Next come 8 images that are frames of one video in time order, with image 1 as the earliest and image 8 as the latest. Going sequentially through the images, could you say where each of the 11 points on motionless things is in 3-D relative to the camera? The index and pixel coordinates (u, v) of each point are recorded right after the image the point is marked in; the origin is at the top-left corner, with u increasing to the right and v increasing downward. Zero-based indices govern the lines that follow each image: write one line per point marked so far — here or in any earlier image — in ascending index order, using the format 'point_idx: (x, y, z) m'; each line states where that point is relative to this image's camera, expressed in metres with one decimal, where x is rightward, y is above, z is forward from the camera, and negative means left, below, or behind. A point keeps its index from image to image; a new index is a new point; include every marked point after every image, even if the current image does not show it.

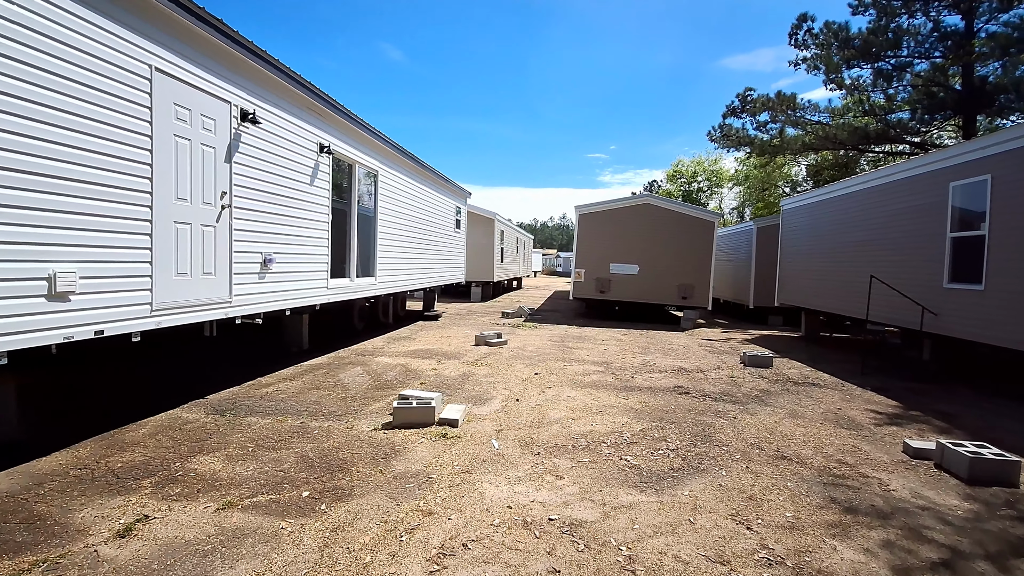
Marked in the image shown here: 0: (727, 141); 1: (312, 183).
0: (+6.2, +4.3, +15.1) m
1: (-2.3, +1.2, +6.0) m
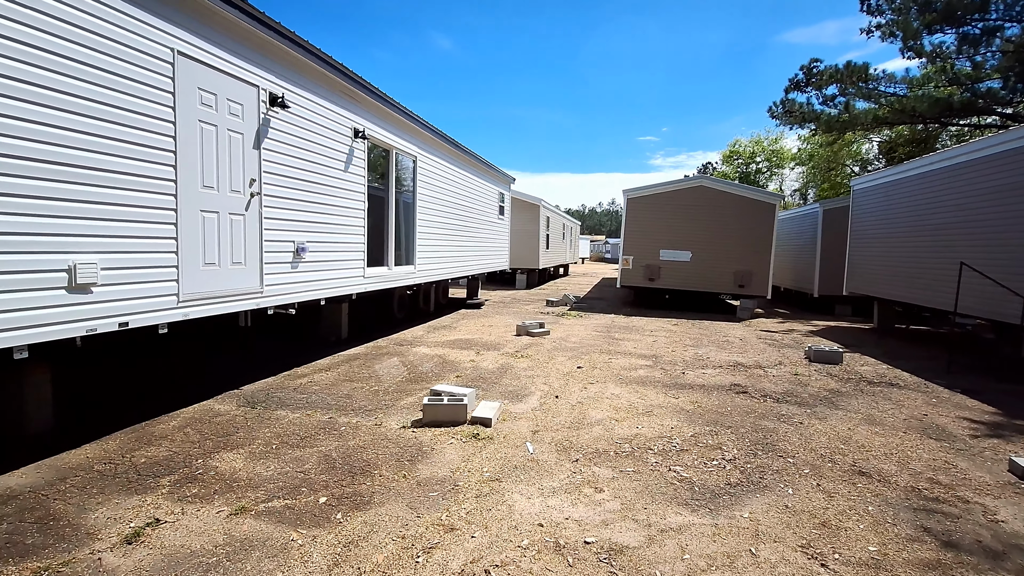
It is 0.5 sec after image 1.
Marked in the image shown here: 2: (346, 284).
0: (+7.5, +4.6, +14.0) m
1: (-1.9, +1.3, +5.8) m
2: (-1.9, 0.0, +6.0) m
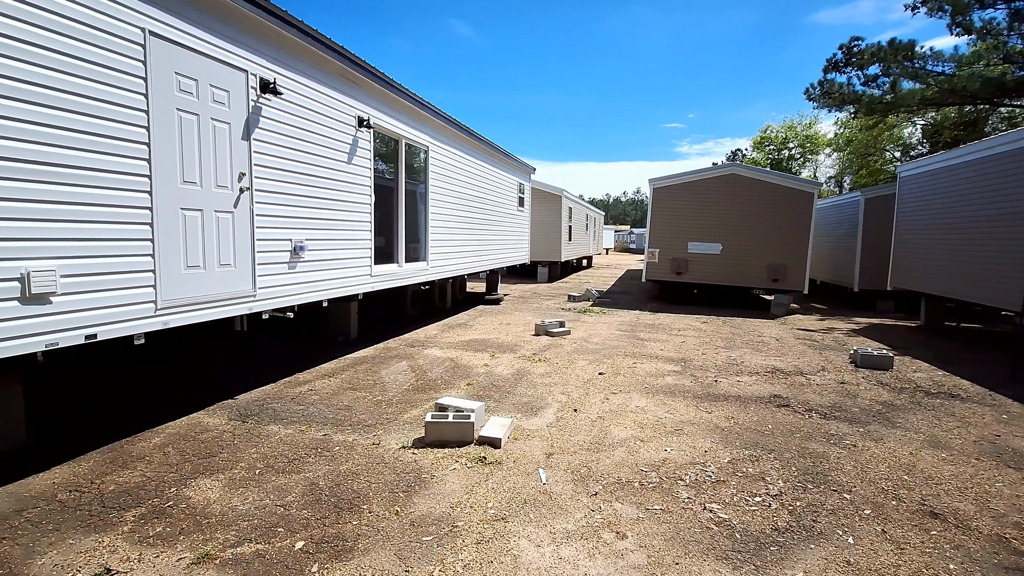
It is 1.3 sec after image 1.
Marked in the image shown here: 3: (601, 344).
0: (+8.0, +4.7, +13.1) m
1: (-1.7, +1.3, +5.5) m
2: (-1.8, 0.0, +5.7) m
3: (+1.2, -0.8, +7.2) m
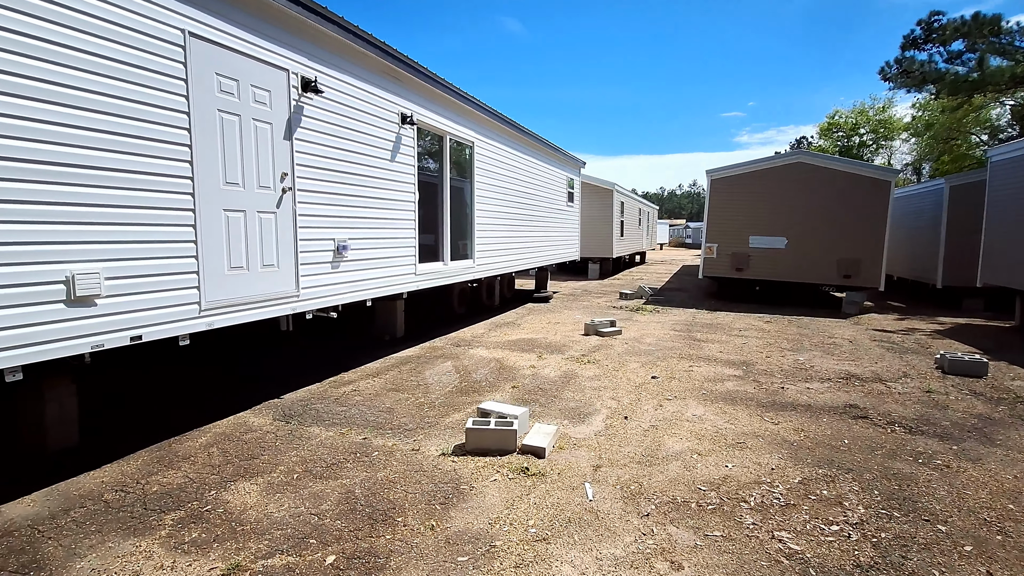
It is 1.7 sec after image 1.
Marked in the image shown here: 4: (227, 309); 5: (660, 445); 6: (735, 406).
0: (+9.2, +4.8, +12.0) m
1: (-1.2, +1.3, +5.4) m
2: (-1.3, +0.1, +5.6) m
3: (+1.9, -0.8, +6.9) m
4: (-2.0, -0.1, +3.7) m
5: (+1.0, -1.1, +3.6) m
6: (+2.0, -1.0, +4.6) m
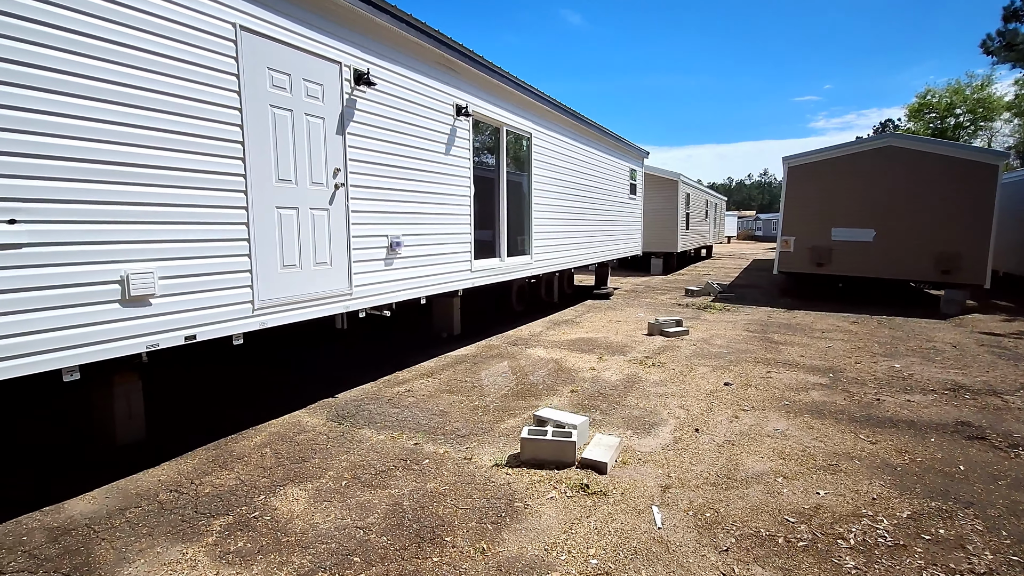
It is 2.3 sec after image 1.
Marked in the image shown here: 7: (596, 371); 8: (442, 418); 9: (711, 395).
0: (+10.5, +4.9, +10.6) m
1: (-0.6, +1.4, +5.2) m
2: (-0.6, +0.1, +5.4) m
3: (+2.6, -0.7, +6.3) m
4: (-1.6, -0.1, +3.6) m
5: (+1.4, -1.1, +3.3) m
6: (+2.5, -1.0, +4.1) m
7: (+0.9, -0.9, +5.3) m
8: (-0.5, -1.0, +4.0) m
9: (+1.7, -0.9, +4.5) m
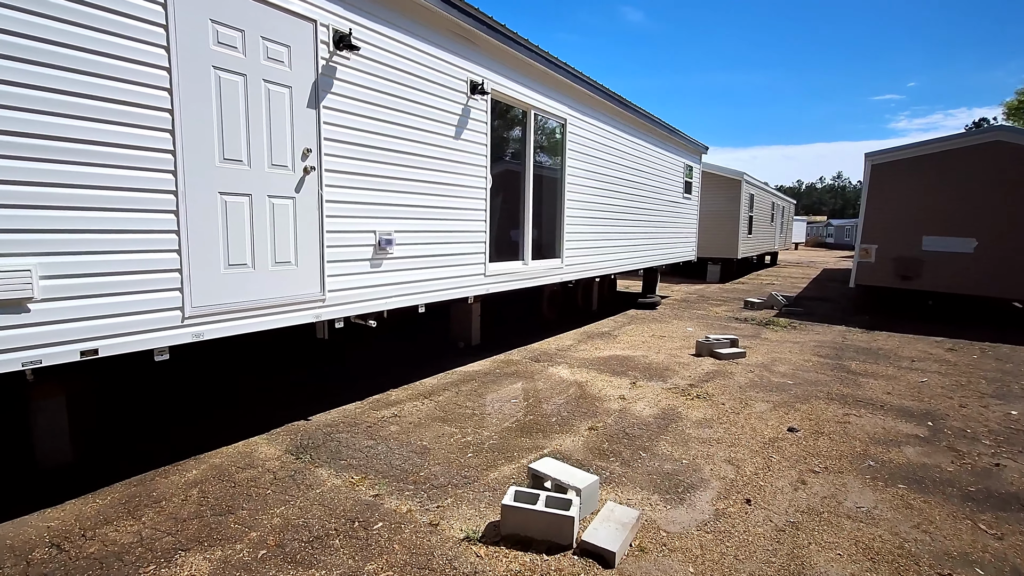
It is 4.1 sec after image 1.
0: (+11.3, +4.4, +8.6) m
1: (-0.5, +1.3, +4.5) m
2: (-0.5, 0.0, +4.7) m
3: (+2.8, -0.9, +5.3) m
4: (-1.6, -0.2, +3.0) m
5: (+1.3, -1.2, +2.3) m
6: (+2.4, -1.2, +3.0) m
7: (+1.0, -1.0, +4.4) m
8: (-0.6, -1.1, +3.2) m
9: (+1.8, -1.1, +3.5) m
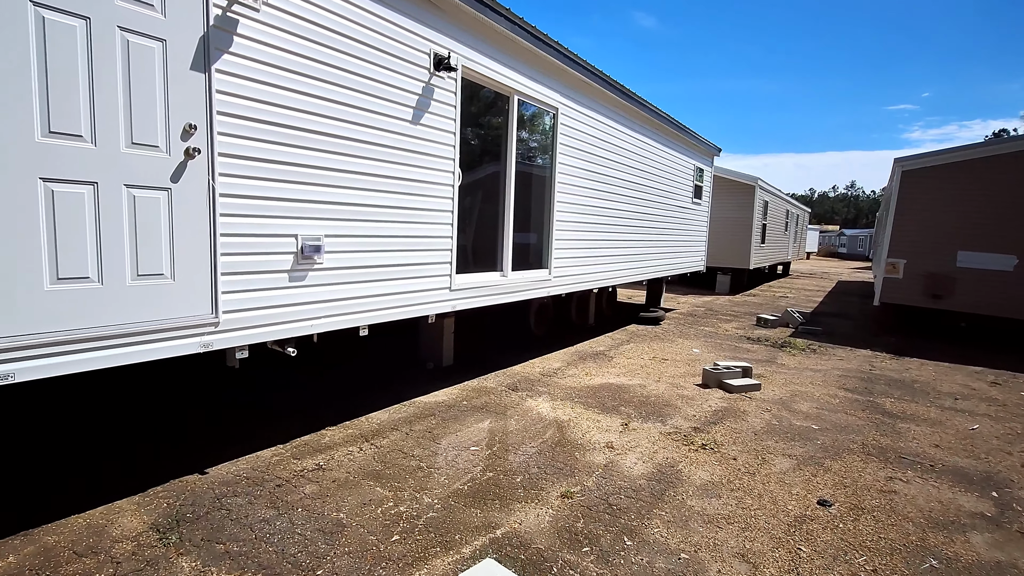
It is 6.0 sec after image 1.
0: (+11.2, +4.0, +7.7) m
1: (-0.7, +1.2, +3.7) m
2: (-0.7, -0.1, +3.9) m
3: (+2.6, -1.1, +4.4) m
4: (-1.9, -0.2, +2.2) m
5: (+1.0, -1.4, +1.5) m
6: (+2.1, -1.4, +2.2) m
7: (+0.7, -1.1, +3.6) m
8: (-0.9, -1.2, +2.4) m
9: (+1.5, -1.3, +2.7) m
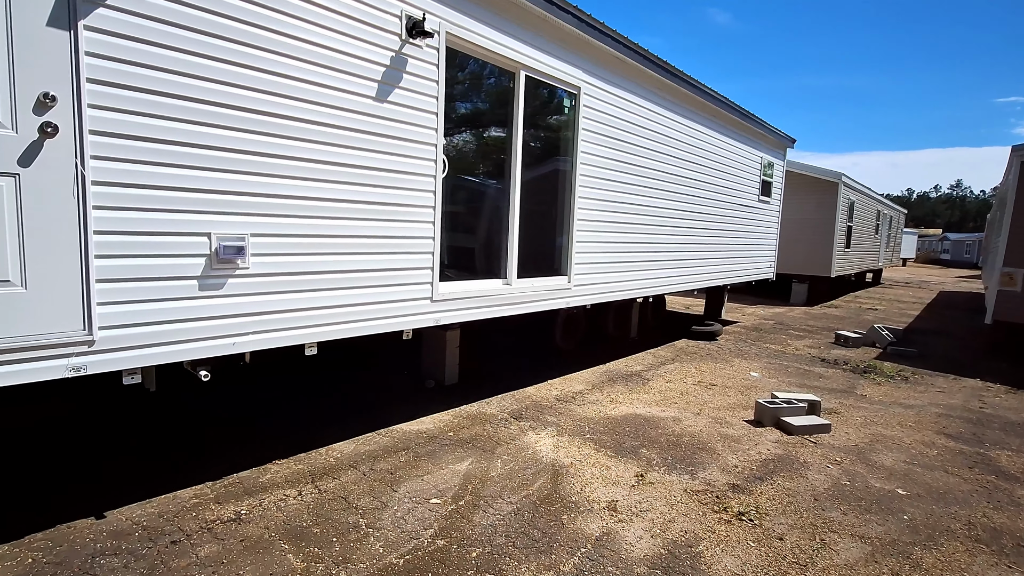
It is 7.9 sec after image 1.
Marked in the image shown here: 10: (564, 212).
0: (+11.6, +3.7, +5.5) m
1: (-0.8, +1.1, +3.0) m
2: (-0.8, -0.2, +3.2) m
3: (+2.5, -1.3, +3.3) m
4: (-2.2, -0.3, +1.7) m
5: (+0.6, -1.5, +0.6) m
6: (+1.8, -1.5, +1.2) m
7: (+0.6, -1.2, +2.8) m
8: (-1.1, -1.2, +1.8) m
9: (+1.2, -1.4, +1.8) m
10: (+0.5, +0.7, +4.6) m
